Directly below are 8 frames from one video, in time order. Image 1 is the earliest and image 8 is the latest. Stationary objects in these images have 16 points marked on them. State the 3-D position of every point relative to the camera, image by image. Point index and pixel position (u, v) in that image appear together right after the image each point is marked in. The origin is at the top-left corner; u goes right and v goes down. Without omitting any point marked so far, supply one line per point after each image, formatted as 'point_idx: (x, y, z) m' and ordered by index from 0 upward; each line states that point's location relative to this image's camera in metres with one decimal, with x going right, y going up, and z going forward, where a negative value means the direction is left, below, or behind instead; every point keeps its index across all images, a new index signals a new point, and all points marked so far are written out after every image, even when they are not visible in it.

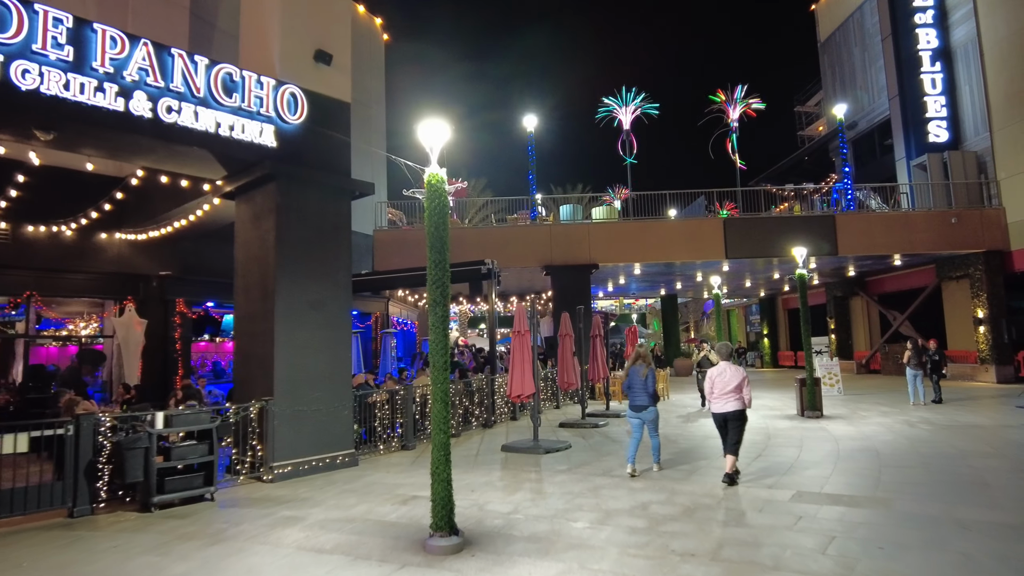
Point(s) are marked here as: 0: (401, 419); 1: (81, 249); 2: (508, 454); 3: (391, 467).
0: (-1.8, -2.2, +11.0) m
1: (-8.4, +0.7, +12.9) m
2: (0.0, -2.5, +10.0) m
3: (-1.7, -2.5, +9.2) m
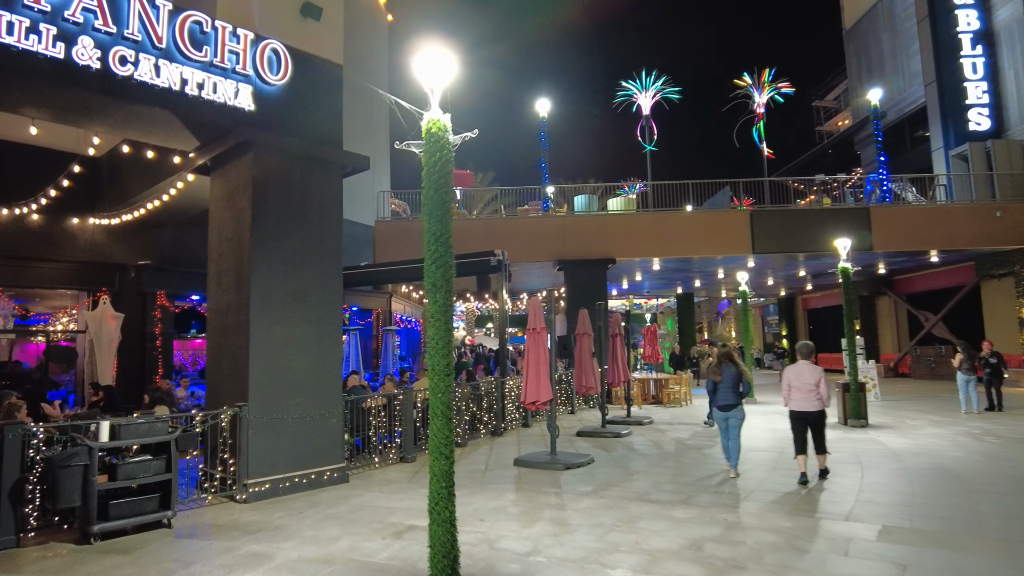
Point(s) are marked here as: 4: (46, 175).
0: (-1.6, -2.0, +9.7) m
1: (-8.2, +0.9, +11.6) m
2: (+0.1, -2.4, +8.7) m
3: (-1.5, -2.4, +7.9) m
4: (-8.3, +2.0, +11.5) m
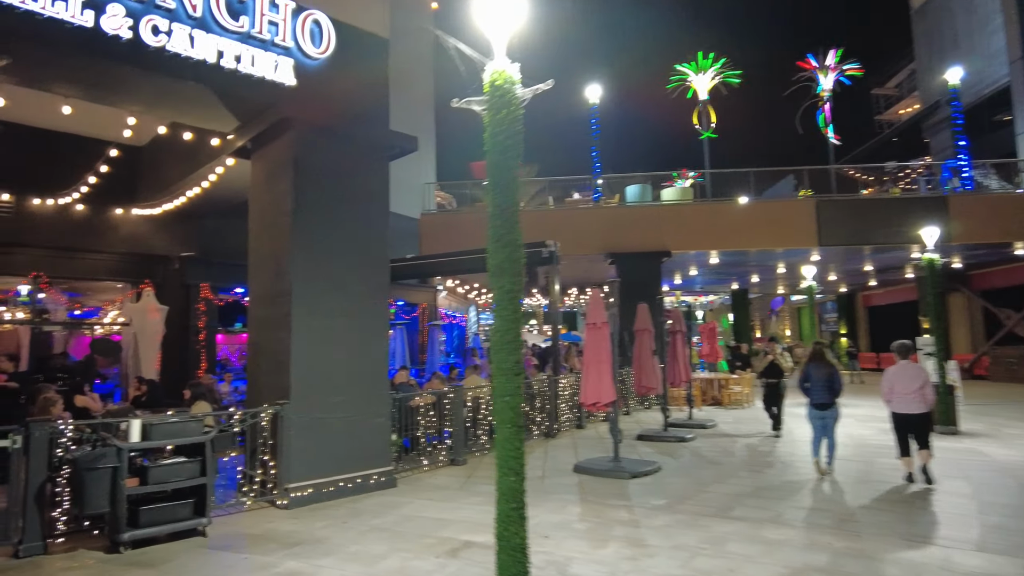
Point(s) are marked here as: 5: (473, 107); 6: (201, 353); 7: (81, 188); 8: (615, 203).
0: (-0.8, -1.9, +9.0) m
1: (-7.3, +1.1, +11.4) m
2: (+0.9, -2.3, +7.9) m
3: (-0.8, -2.3, +7.3) m
4: (-7.4, +2.2, +11.2) m
5: (-0.2, +1.1, +4.0) m
6: (-6.0, -1.3, +12.6) m
7: (-7.4, +1.8, +11.1) m
8: (+2.9, +2.4, +18.6) m
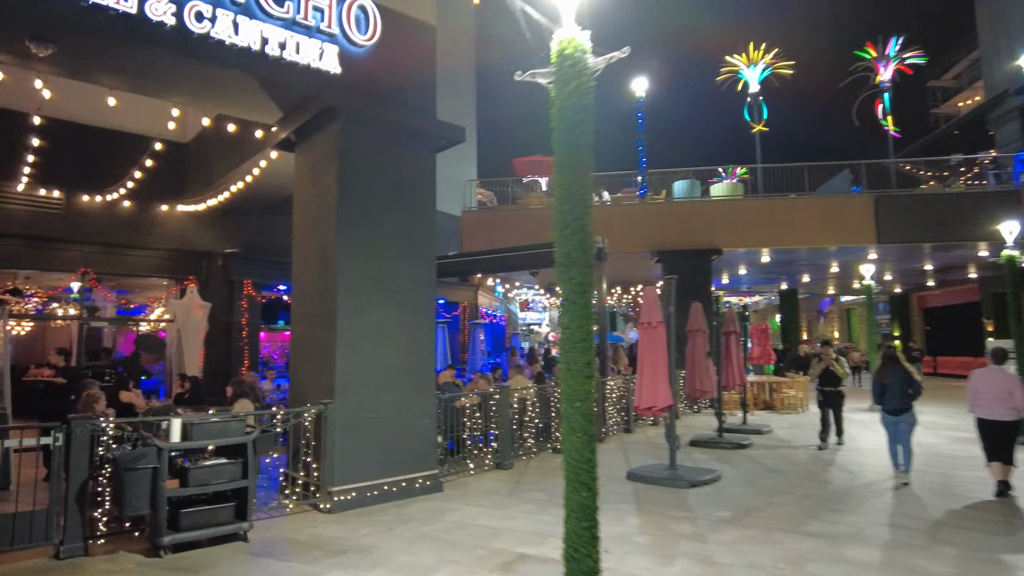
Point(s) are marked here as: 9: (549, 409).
0: (-0.2, -1.9, +8.7) m
1: (-6.5, +1.1, +11.4) m
2: (+1.4, -2.3, +7.5) m
3: (-0.3, -2.2, +6.9) m
4: (-6.6, +2.2, +11.2) m
5: (+0.1, +1.1, +3.6) m
6: (-5.1, -1.2, +12.5) m
7: (-6.6, +1.8, +11.2) m
8: (+4.1, +2.5, +18.0) m
9: (+0.6, -1.8, +9.8) m
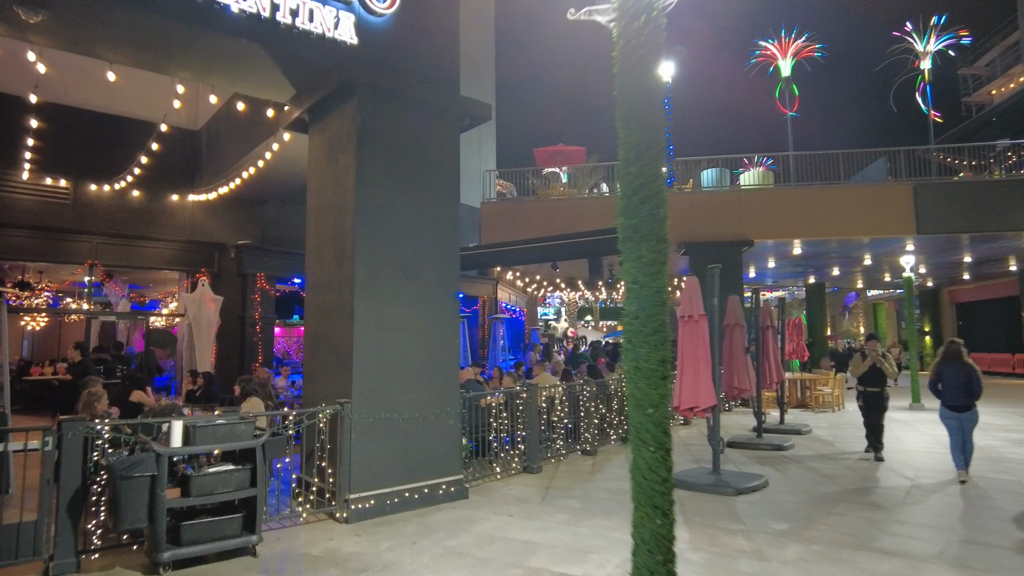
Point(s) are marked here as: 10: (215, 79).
0: (+0.1, -1.8, +8.1) m
1: (-6.1, +1.3, +11.0) m
2: (+1.8, -2.2, +6.9) m
3: (0.0, -2.1, +6.4) m
4: (-6.2, +2.3, +10.8) m
5: (+0.4, +1.2, +3.0) m
6: (-4.7, -1.1, +12.1) m
7: (-6.2, +2.0, +10.7) m
8: (+4.7, +2.6, +17.3) m
9: (+0.9, -1.7, +9.2) m
10: (-3.1, +2.2, +6.8) m
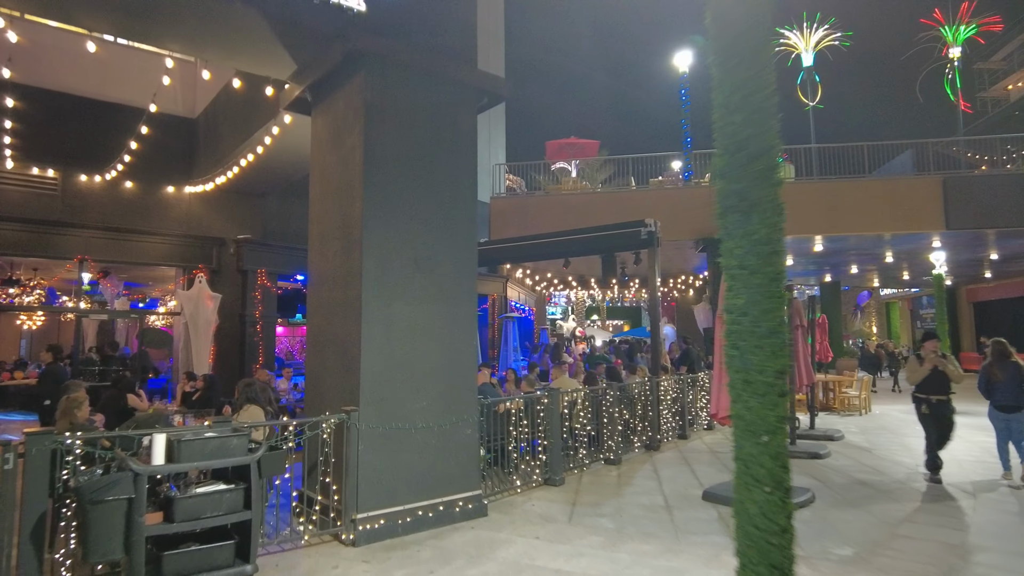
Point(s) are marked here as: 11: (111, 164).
0: (+0.4, -1.7, +7.5) m
1: (-5.8, +1.3, +10.4) m
2: (+2.0, -2.1, +6.2) m
3: (+0.2, -2.1, +5.7) m
4: (-5.9, +2.4, +10.2) m
5: (+0.6, +1.3, +2.3) m
6: (-4.4, -1.0, +11.5) m
7: (-5.9, +2.0, +10.1) m
8: (+5.0, +2.7, +16.6) m
9: (+1.2, -1.6, +8.5) m
10: (-2.9, +2.2, +6.2) m
11: (-6.1, +1.9, +9.9) m
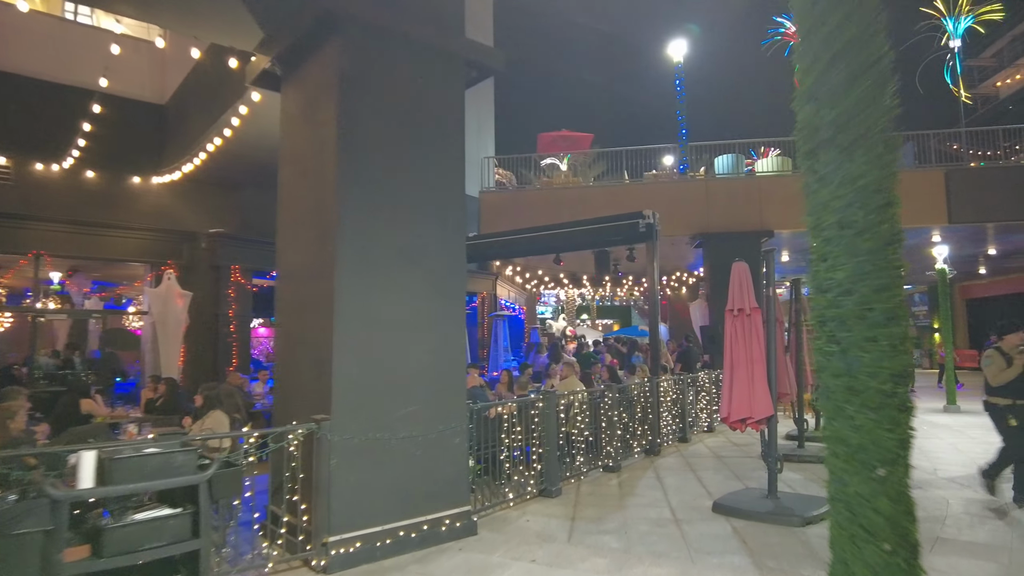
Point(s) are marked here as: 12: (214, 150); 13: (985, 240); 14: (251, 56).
0: (+0.3, -1.7, +6.9) m
1: (-6.0, +1.3, +9.7) m
2: (+1.9, -2.0, +5.6) m
3: (+0.2, -2.0, +5.1) m
4: (-6.1, +2.4, +9.5) m
5: (+0.6, +1.3, +1.7) m
6: (-4.6, -1.0, +10.8) m
7: (-6.1, +2.0, +9.4) m
8: (+4.7, +2.8, +16.1) m
9: (+1.1, -1.6, +7.9) m
10: (-2.9, +2.3, +5.5) m
11: (-6.3, +1.9, +9.2) m
12: (-3.7, +1.7, +8.2) m
13: (+13.6, +1.4, +18.9) m
14: (-2.6, +2.3, +6.4) m
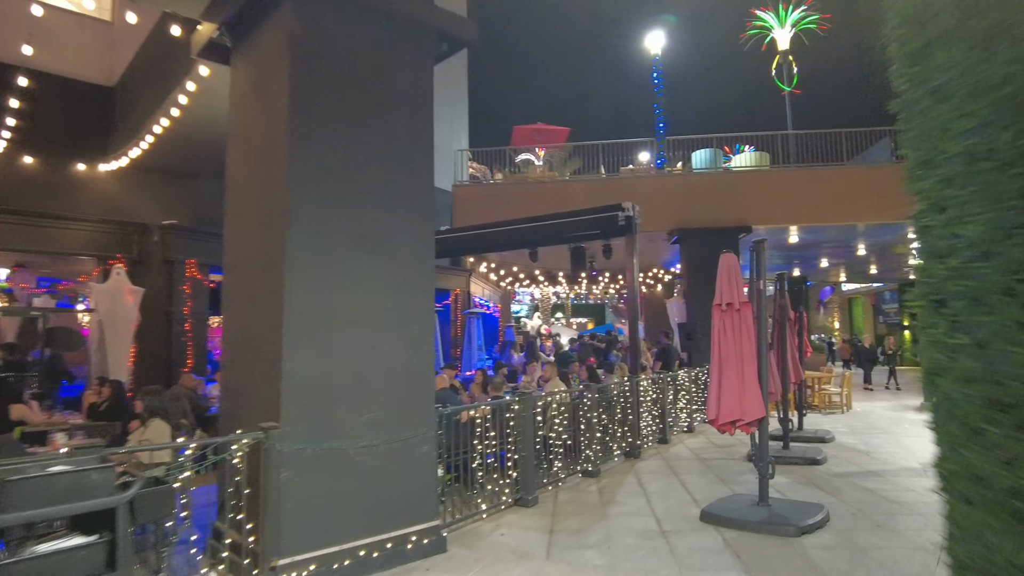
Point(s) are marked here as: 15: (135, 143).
0: (0.0, -1.6, +6.4) m
1: (-6.3, +1.4, +8.9) m
2: (+1.7, -2.0, +5.2) m
3: (0.0, -1.9, +4.6) m
4: (-6.4, +2.5, +8.7) m
5: (+0.5, +1.4, +1.3) m
6: (-5.0, -0.9, +10.1) m
7: (-6.4, +2.1, +8.6) m
8: (+4.1, +2.9, +15.8) m
9: (+0.8, -1.5, +7.5) m
10: (-3.1, +2.3, +4.9) m
11: (-6.6, +2.0, +8.5) m
12: (-4.0, +1.8, +7.6) m
13: (+12.9, +1.5, +18.9) m
14: (-2.8, +2.3, +5.8) m
15: (-4.6, +1.8, +8.0) m
